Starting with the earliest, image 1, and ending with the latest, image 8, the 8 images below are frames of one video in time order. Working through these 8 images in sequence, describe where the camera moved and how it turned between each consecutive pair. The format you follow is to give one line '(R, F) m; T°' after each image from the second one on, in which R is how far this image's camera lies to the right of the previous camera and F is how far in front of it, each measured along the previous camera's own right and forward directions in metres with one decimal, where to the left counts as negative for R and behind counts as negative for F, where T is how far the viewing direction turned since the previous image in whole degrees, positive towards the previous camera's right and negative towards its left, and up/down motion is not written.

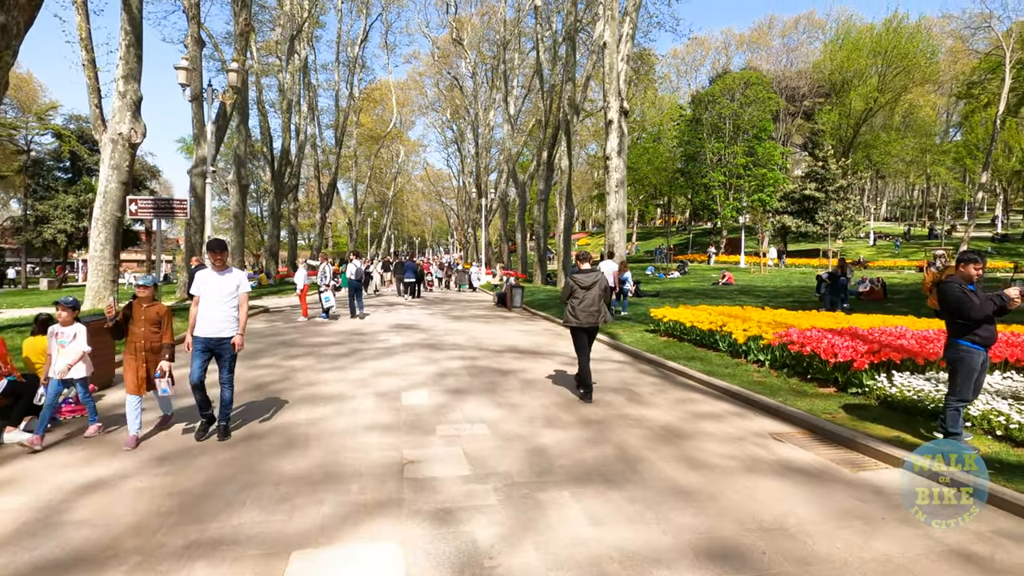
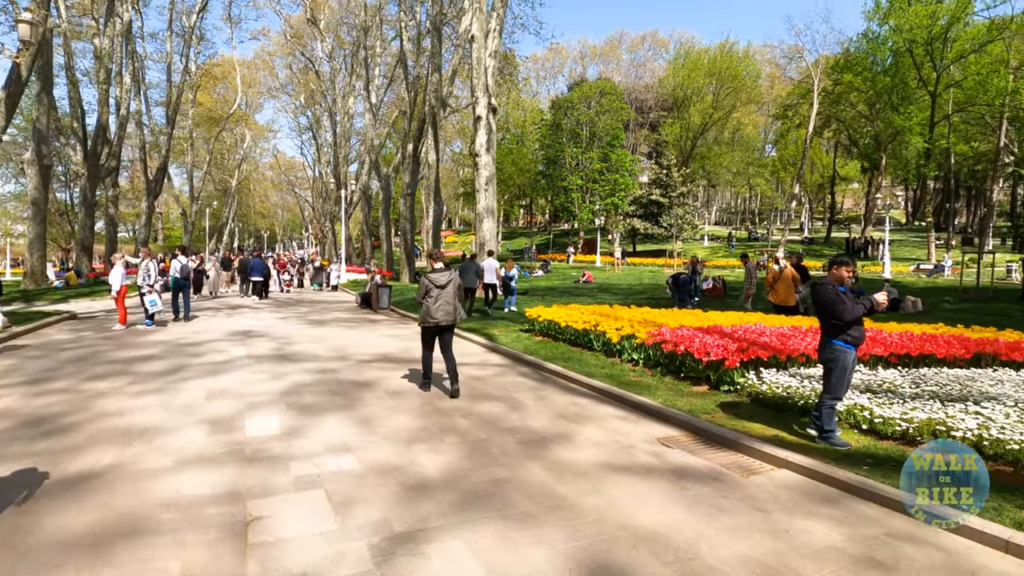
(-0.1, +0.8) m; +14°
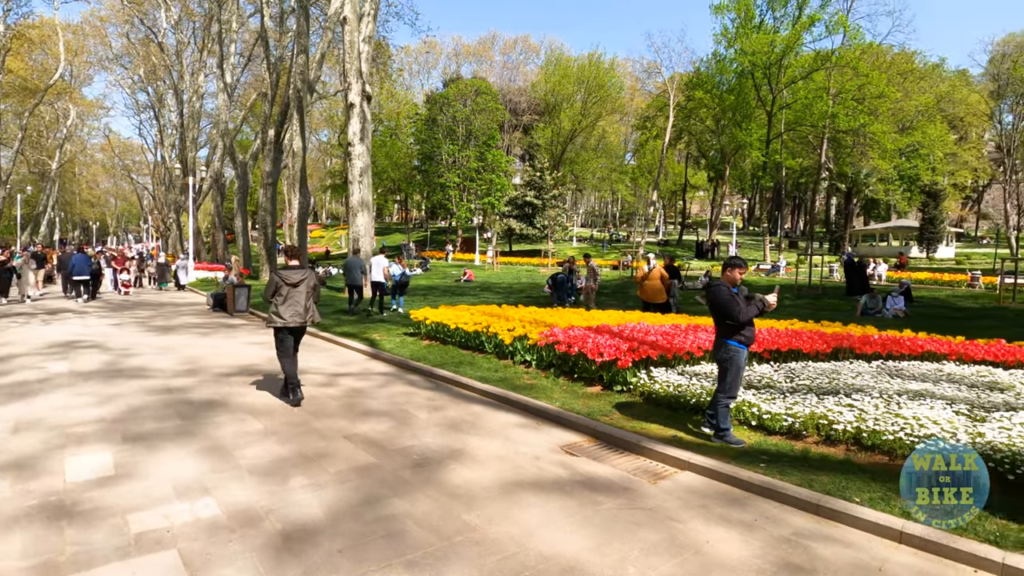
(-0.2, +0.5) m; +13°
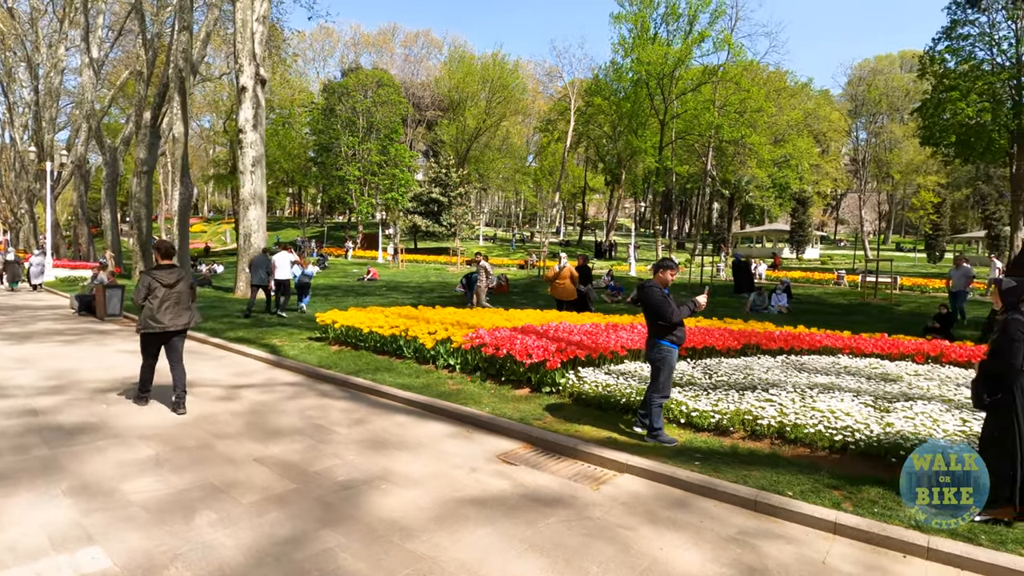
(-0.3, +0.3) m; +10°
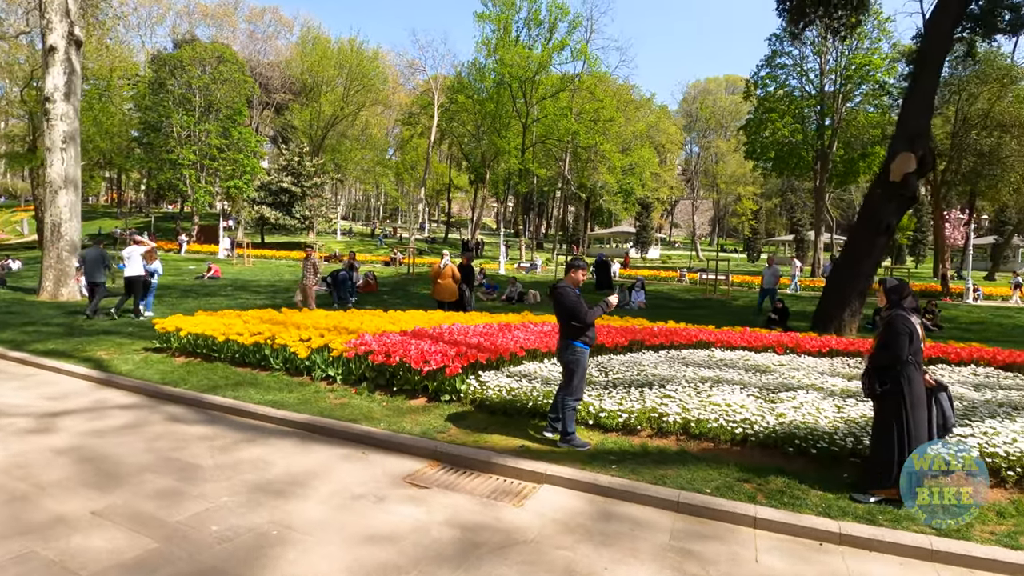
(-0.4, +0.5) m; +14°
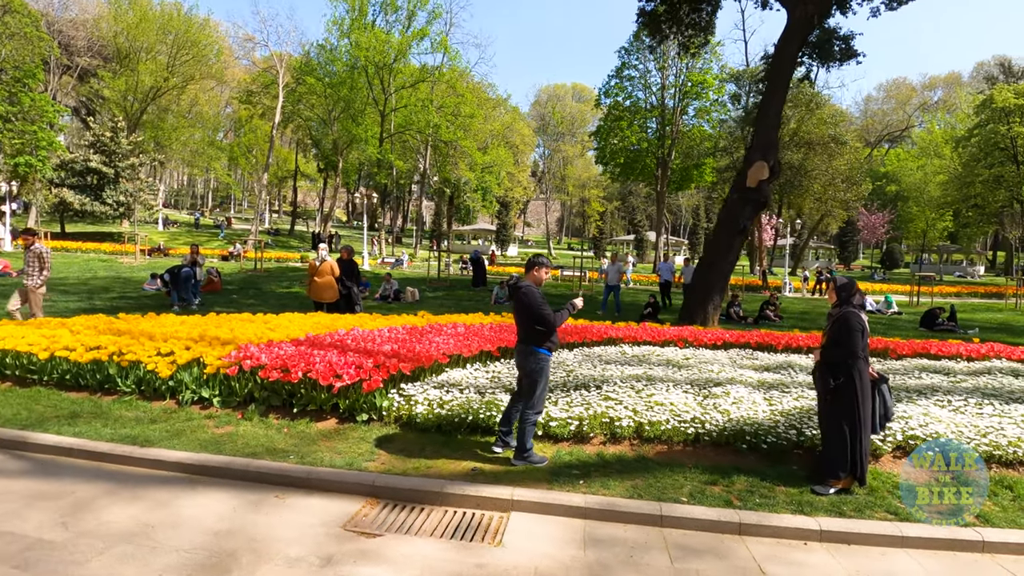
(-0.8, +0.7) m; +15°
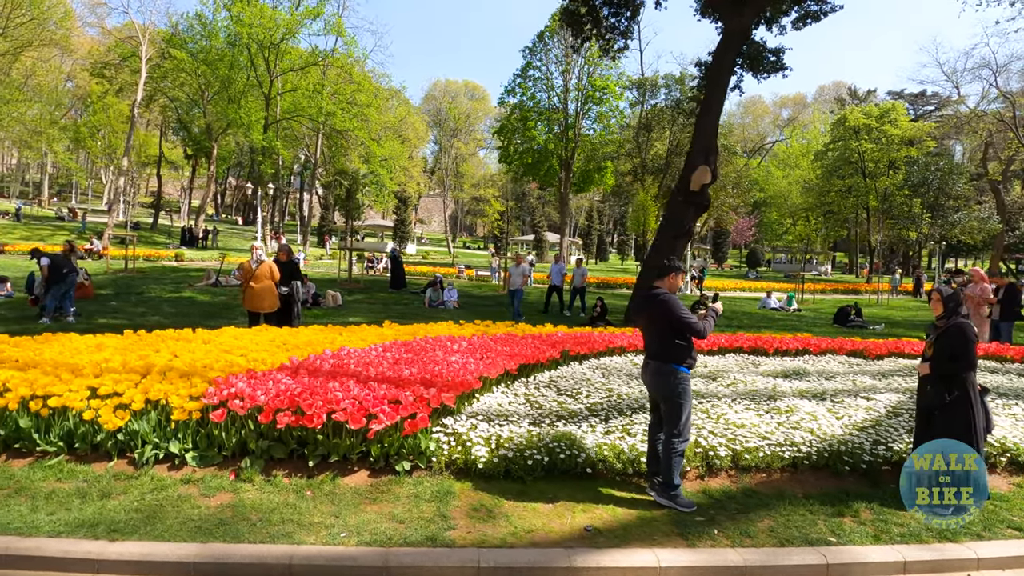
(-1.6, +1.1) m; +12°
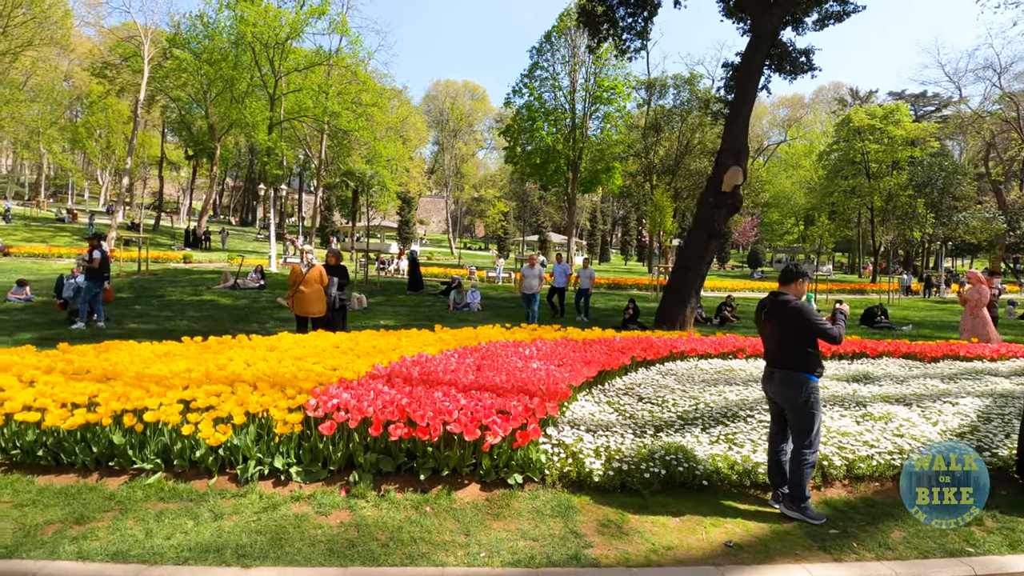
(-0.9, +0.1) m; +1°
